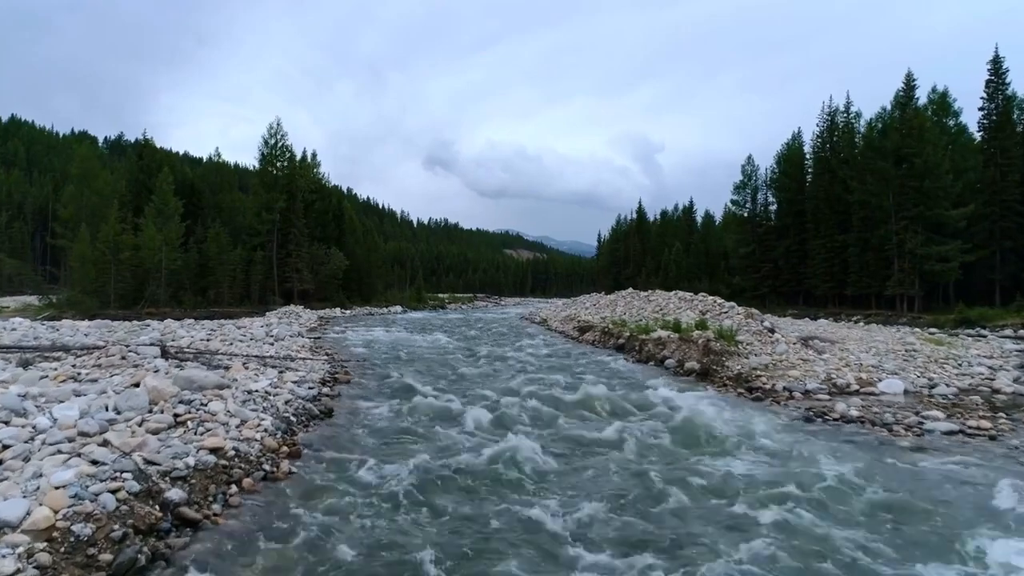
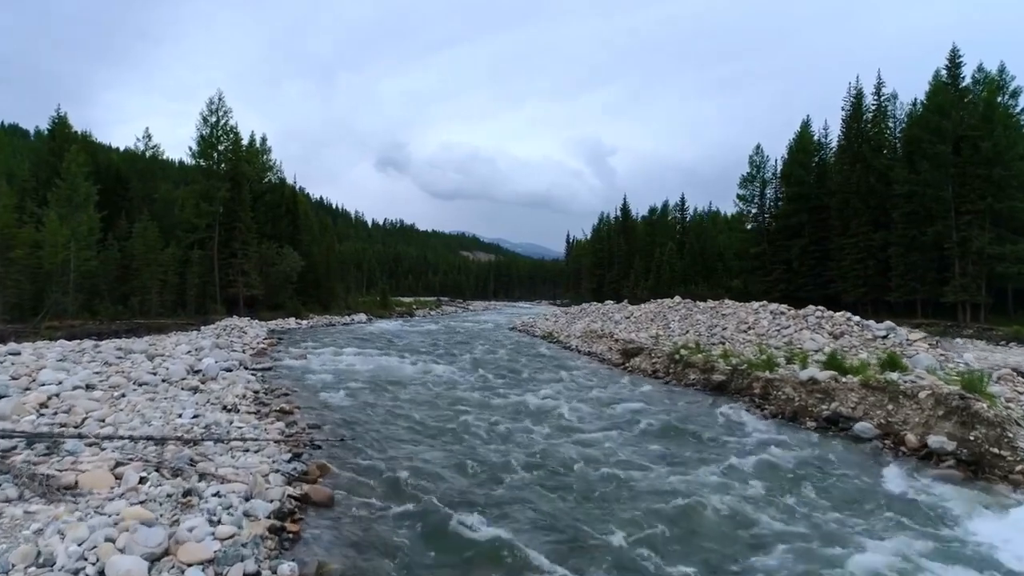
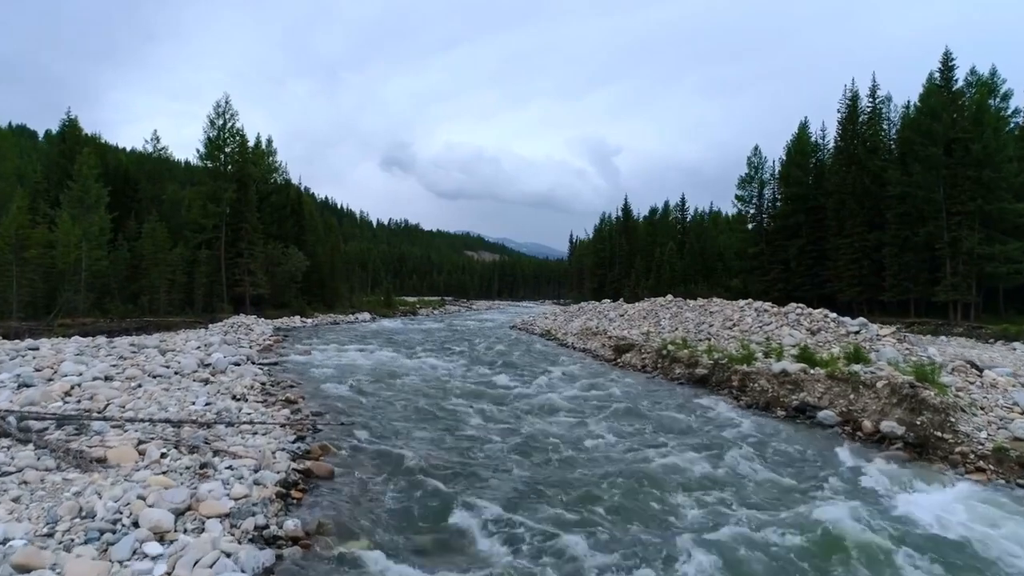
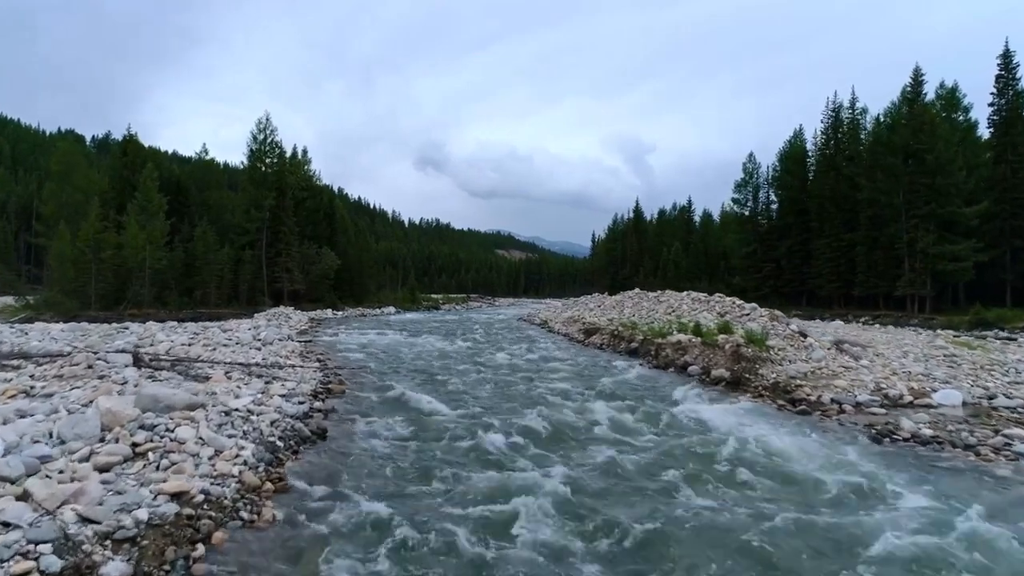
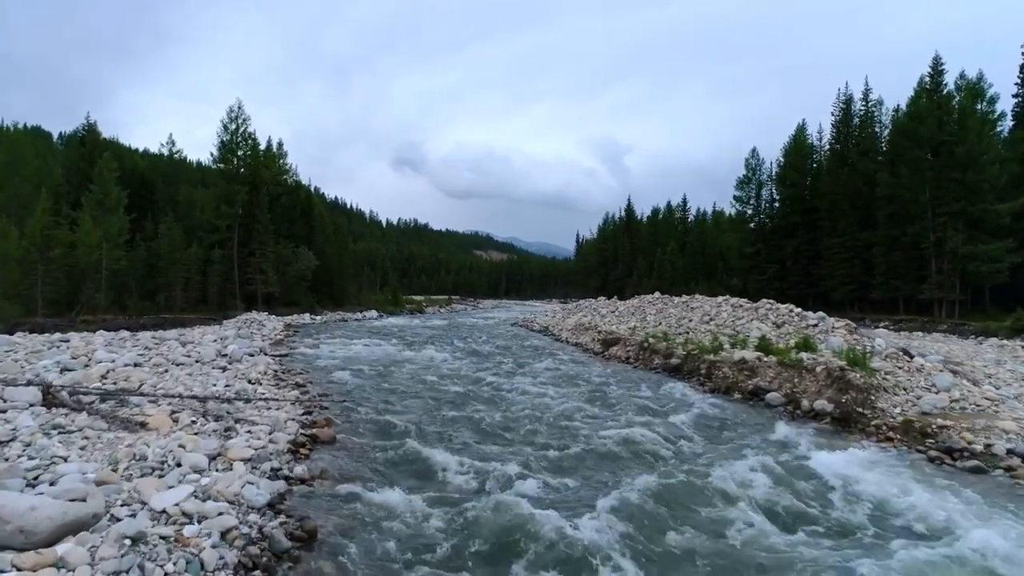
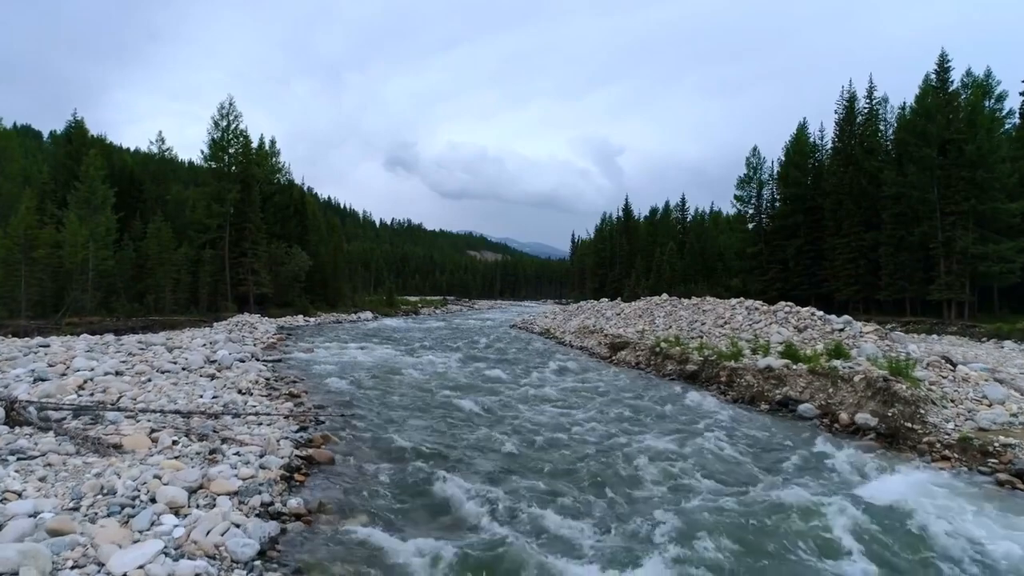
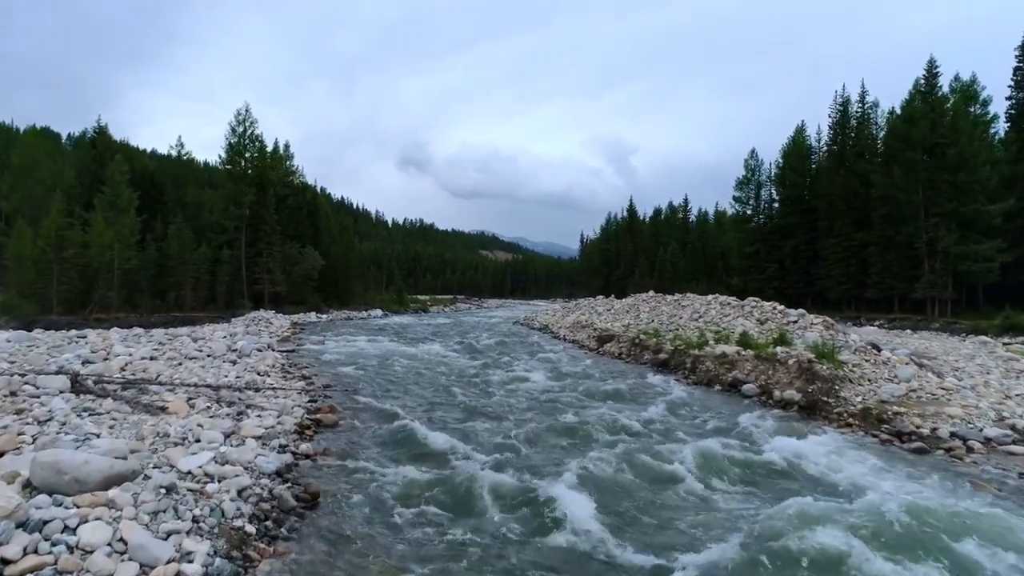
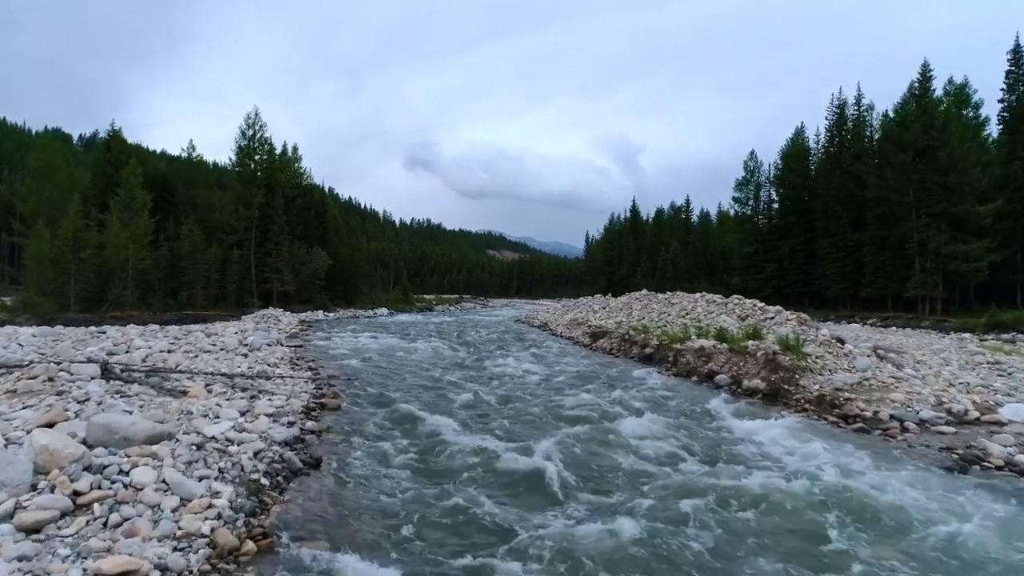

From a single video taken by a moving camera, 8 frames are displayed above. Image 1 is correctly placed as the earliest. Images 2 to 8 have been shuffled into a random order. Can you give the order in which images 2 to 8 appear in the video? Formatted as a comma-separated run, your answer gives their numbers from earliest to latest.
4, 8, 7, 5, 6, 3, 2
